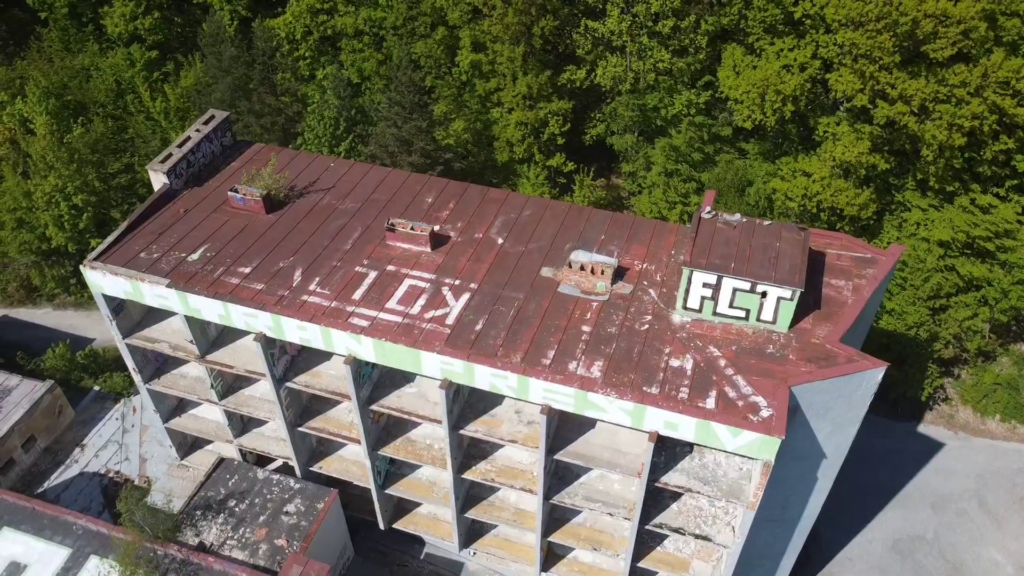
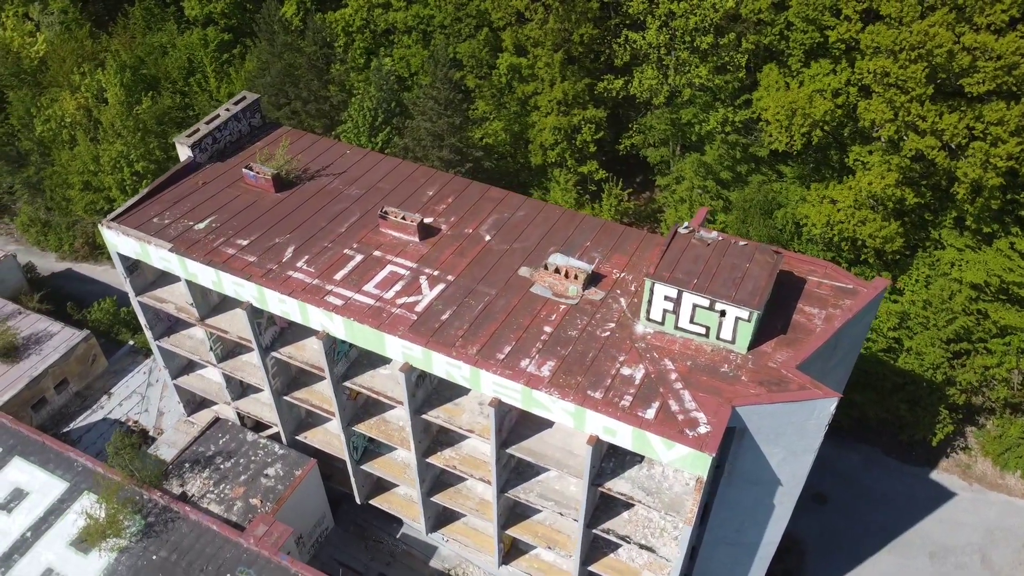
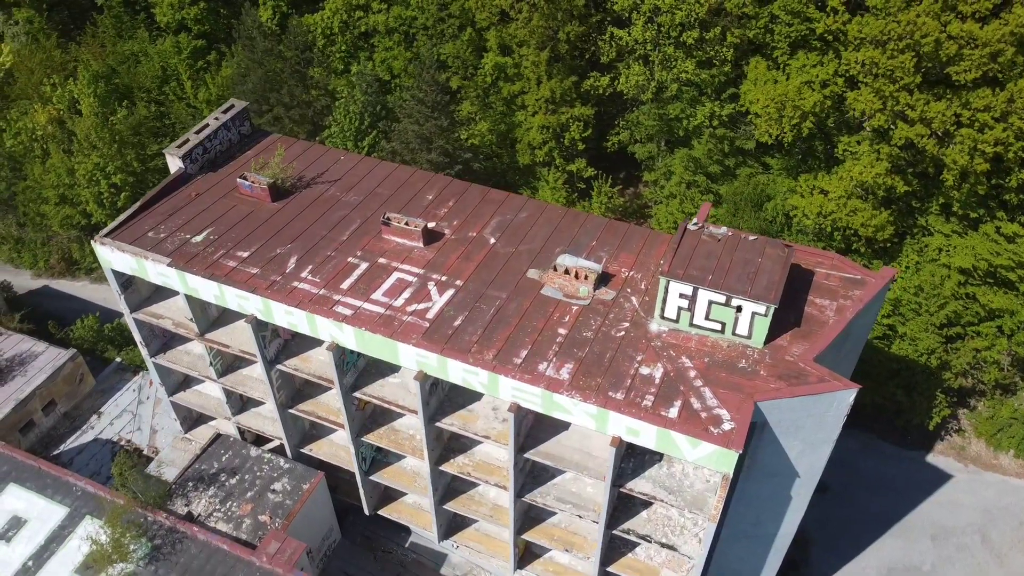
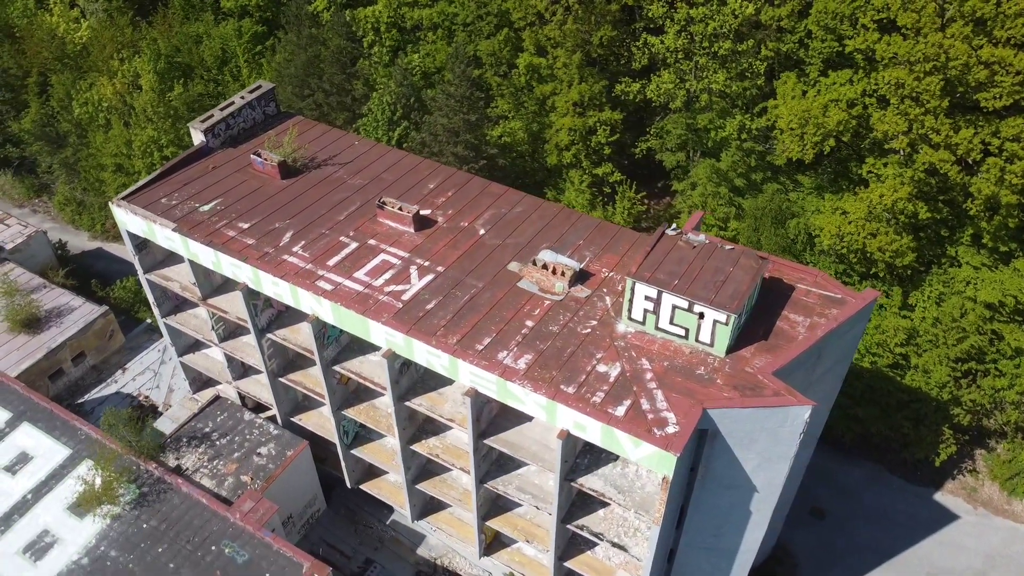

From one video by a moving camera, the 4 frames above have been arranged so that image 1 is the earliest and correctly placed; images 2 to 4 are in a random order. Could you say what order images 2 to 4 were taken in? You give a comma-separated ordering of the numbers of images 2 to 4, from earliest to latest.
3, 2, 4
